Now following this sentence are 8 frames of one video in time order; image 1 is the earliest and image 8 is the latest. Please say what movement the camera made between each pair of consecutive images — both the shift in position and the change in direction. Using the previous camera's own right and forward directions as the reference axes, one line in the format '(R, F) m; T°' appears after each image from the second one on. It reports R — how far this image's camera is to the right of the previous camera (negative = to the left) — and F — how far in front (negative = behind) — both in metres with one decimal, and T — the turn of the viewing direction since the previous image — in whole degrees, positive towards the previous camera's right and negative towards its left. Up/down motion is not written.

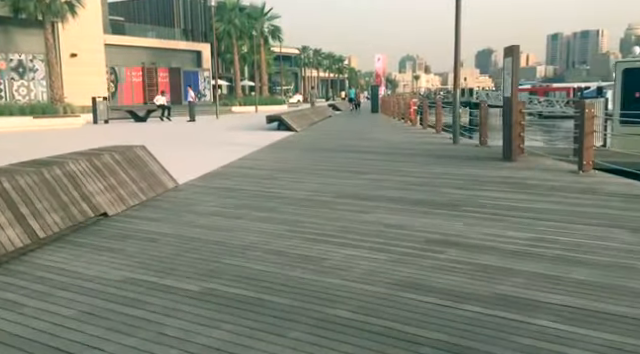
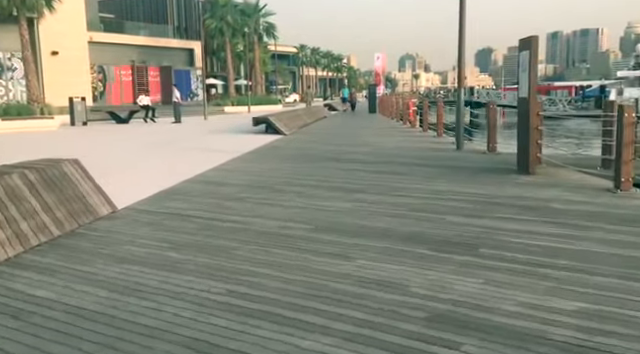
(+0.3, +1.5) m; 0°
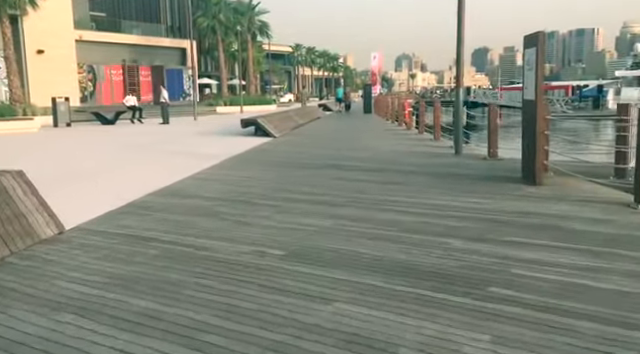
(+0.2, +0.8) m; 0°
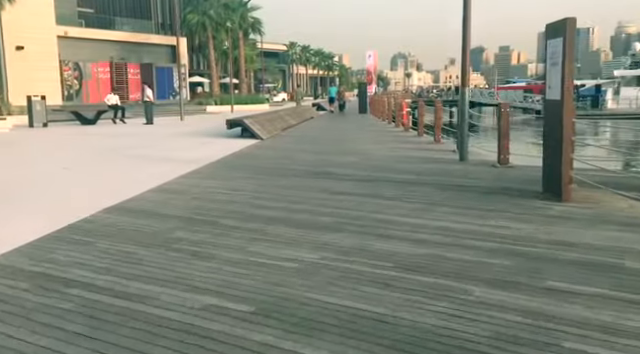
(+0.1, +1.2) m; 0°
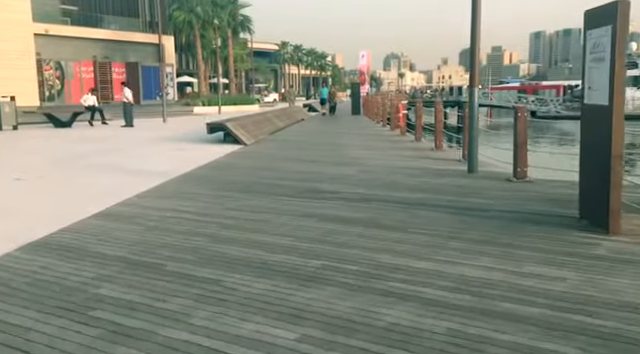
(+0.1, +1.3) m; +1°
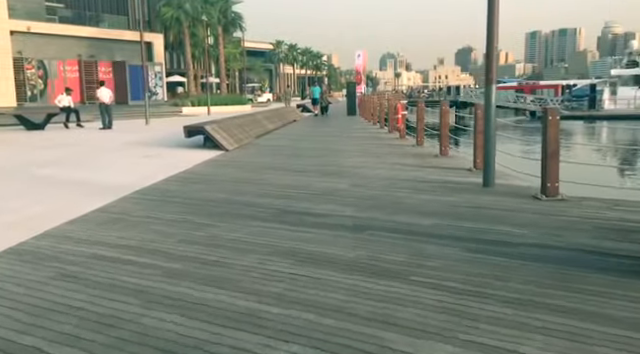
(+0.1, +1.5) m; 0°
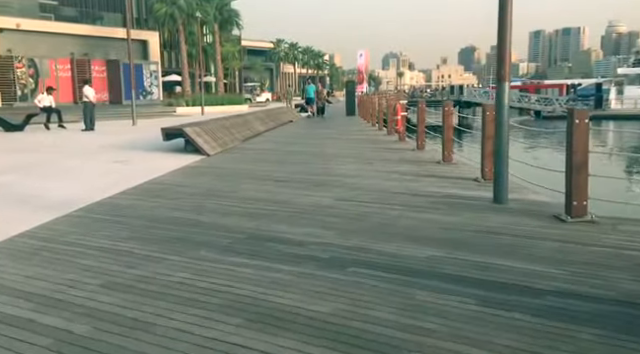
(+0.3, +1.1) m; 0°
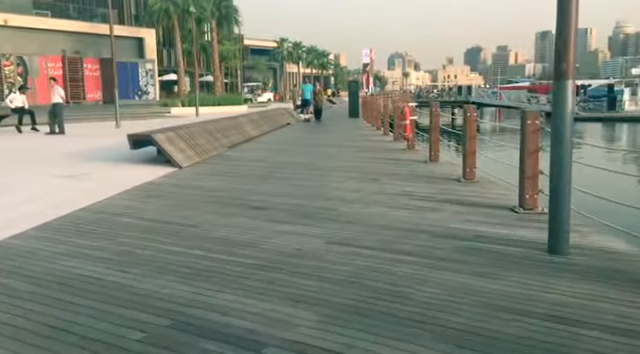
(+0.2, +1.8) m; -1°
